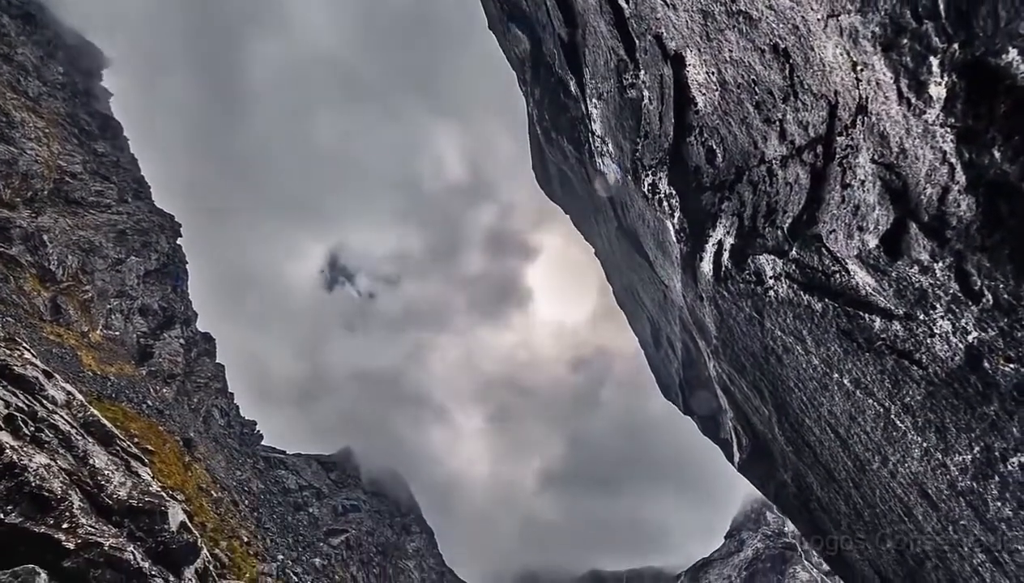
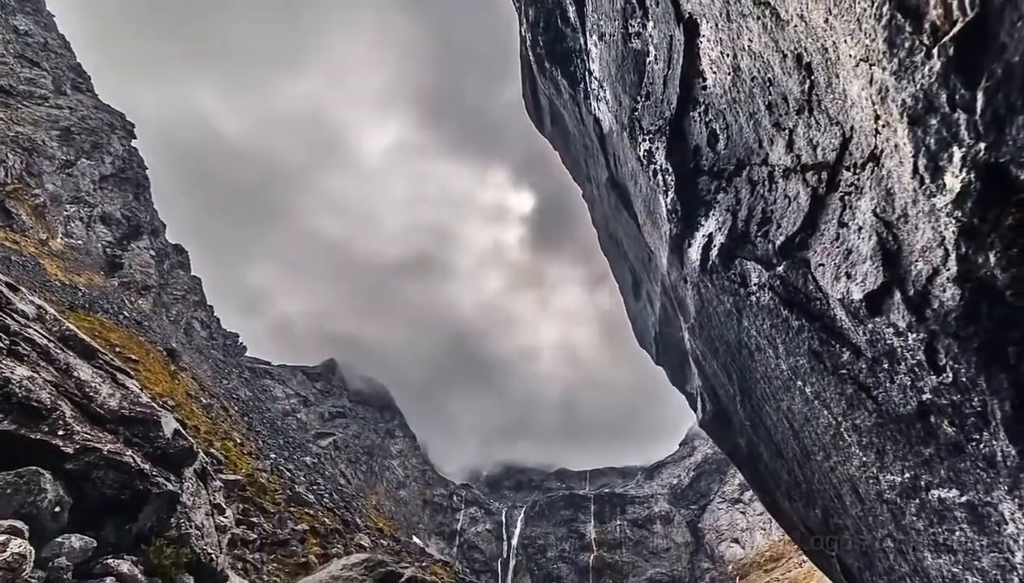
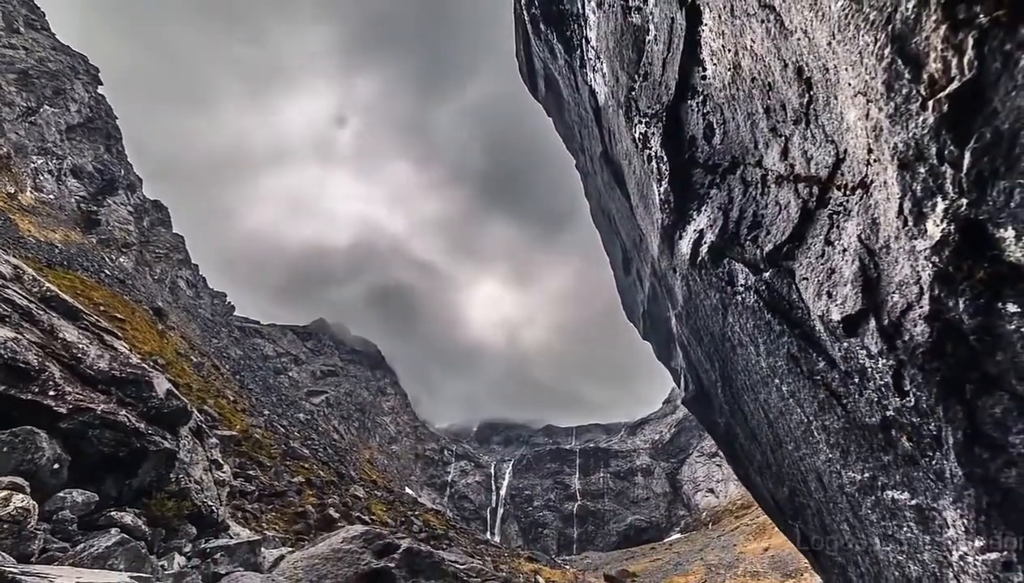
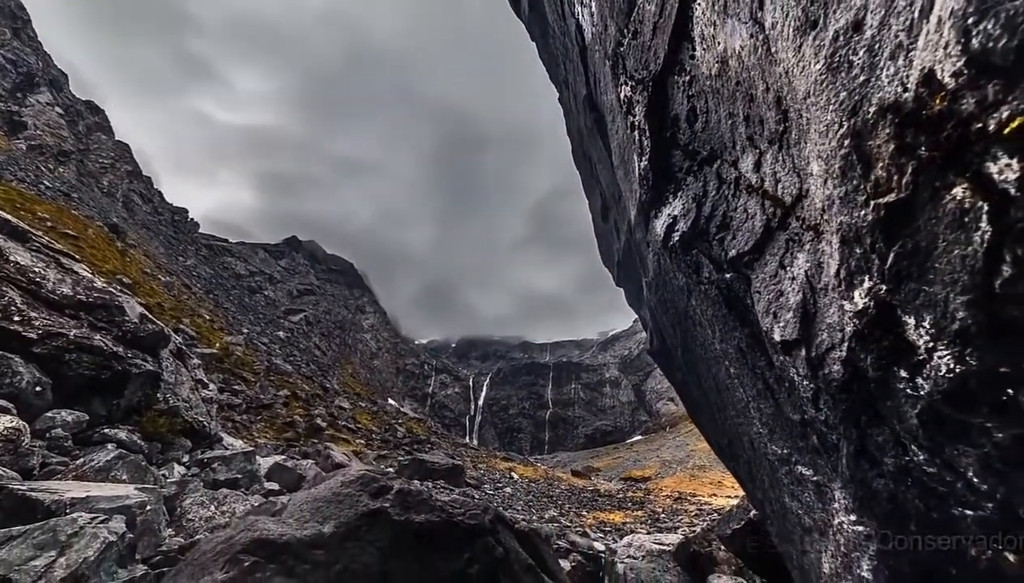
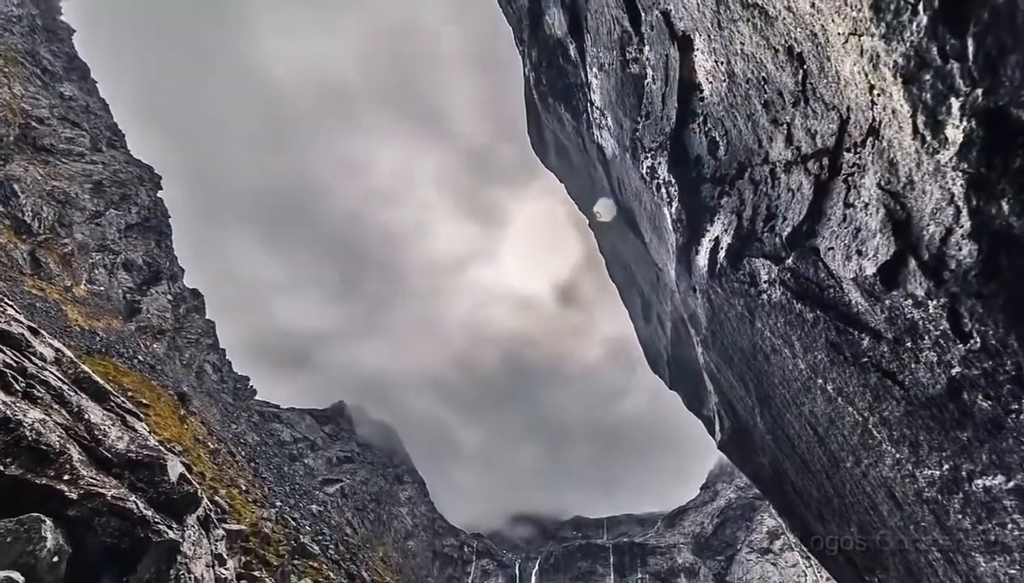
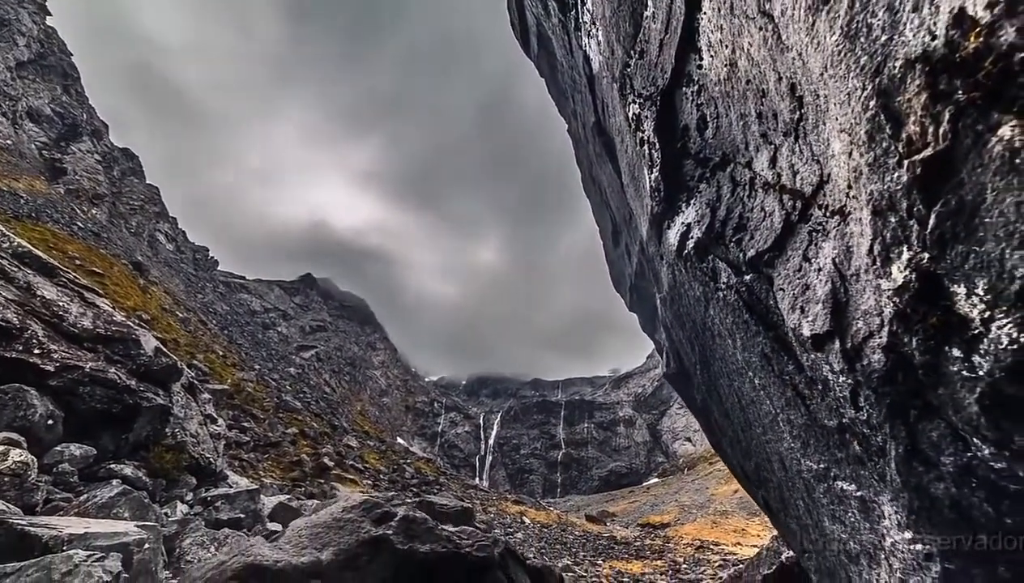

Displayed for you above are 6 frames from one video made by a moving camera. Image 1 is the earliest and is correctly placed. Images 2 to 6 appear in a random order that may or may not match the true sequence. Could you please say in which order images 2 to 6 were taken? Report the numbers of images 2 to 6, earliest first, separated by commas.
5, 2, 3, 6, 4
